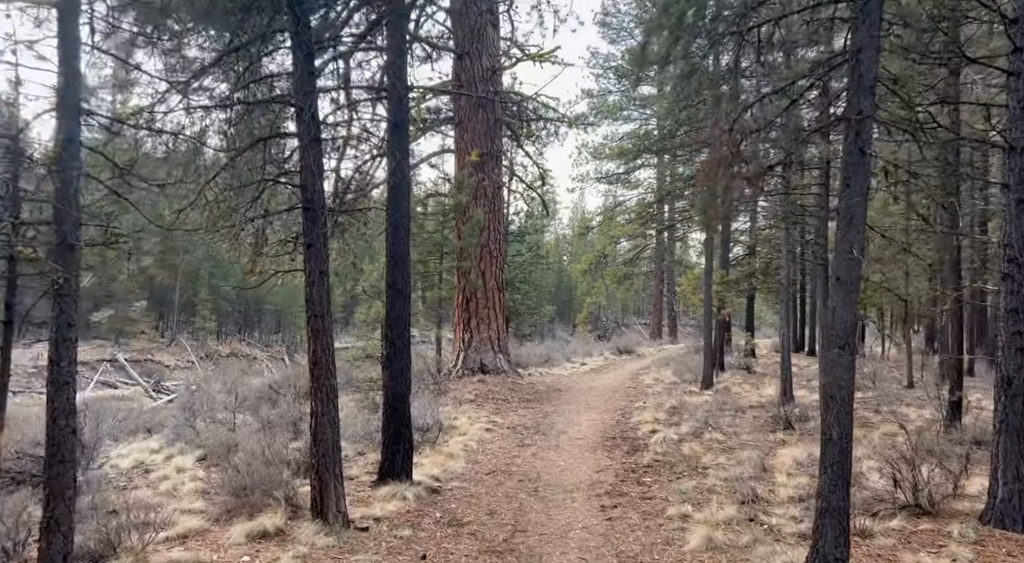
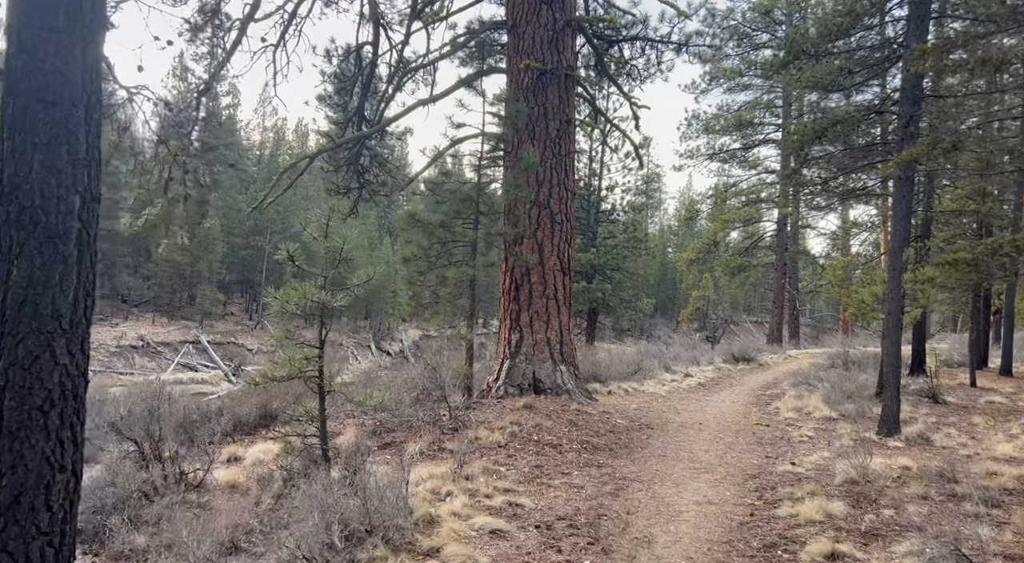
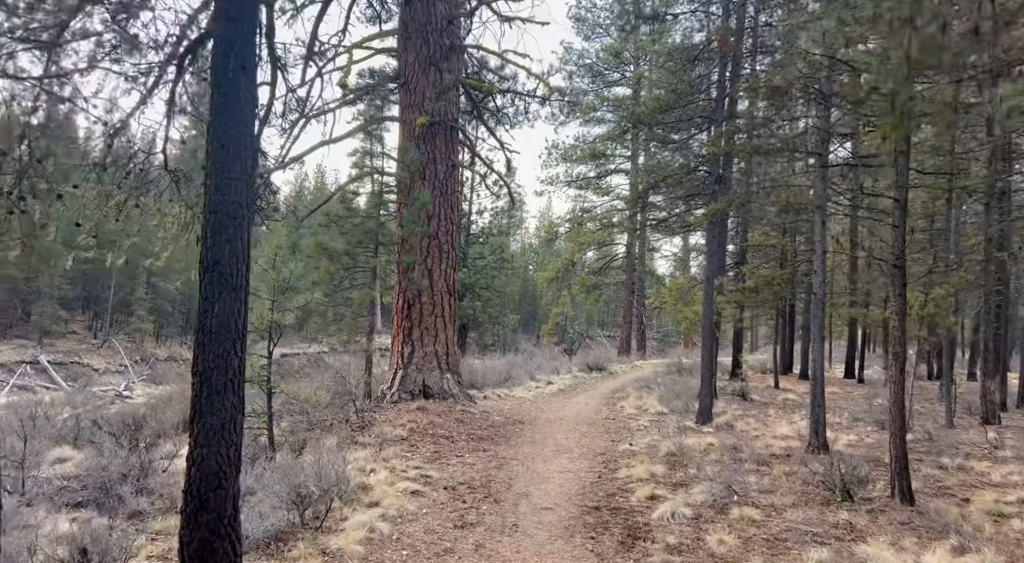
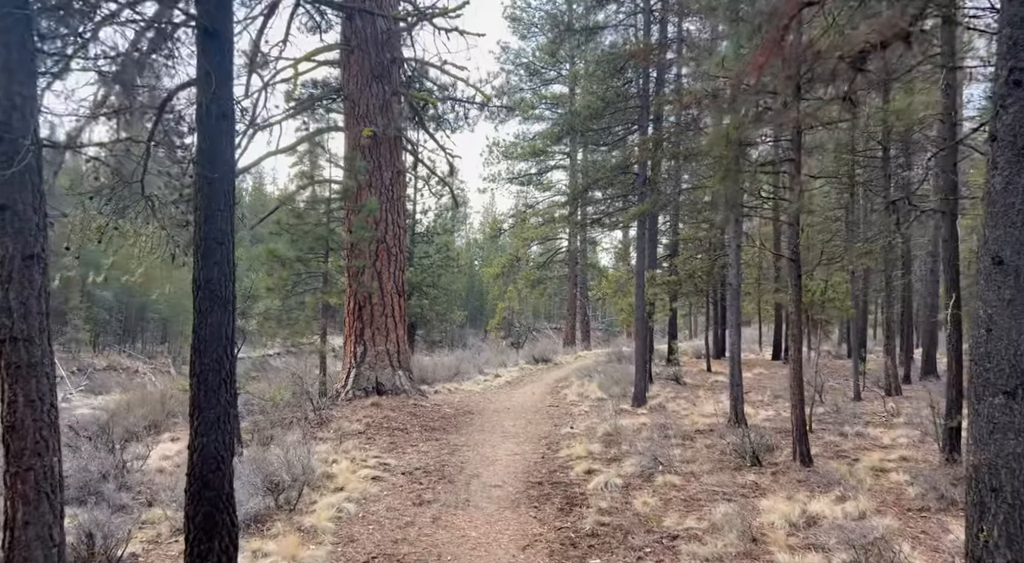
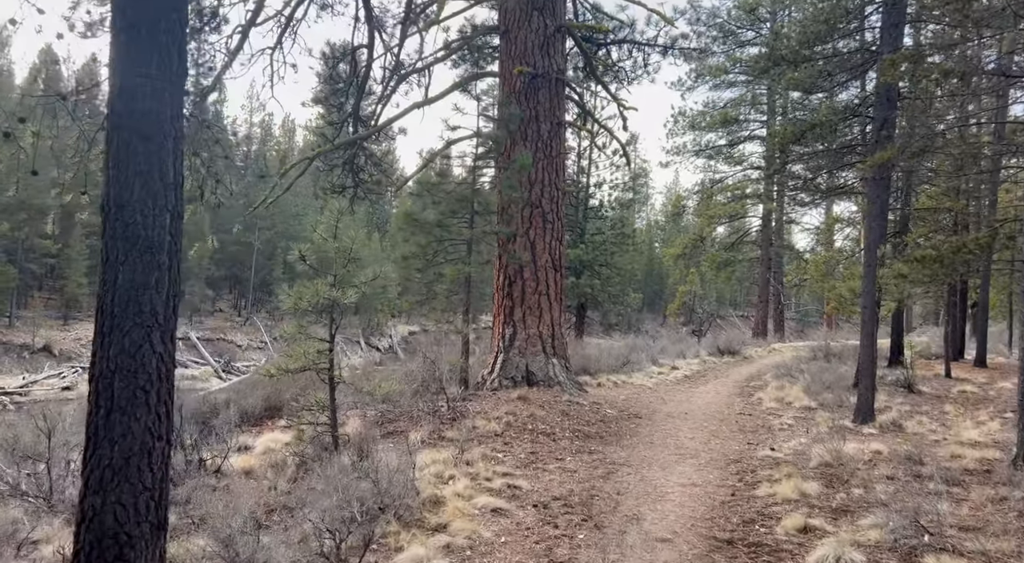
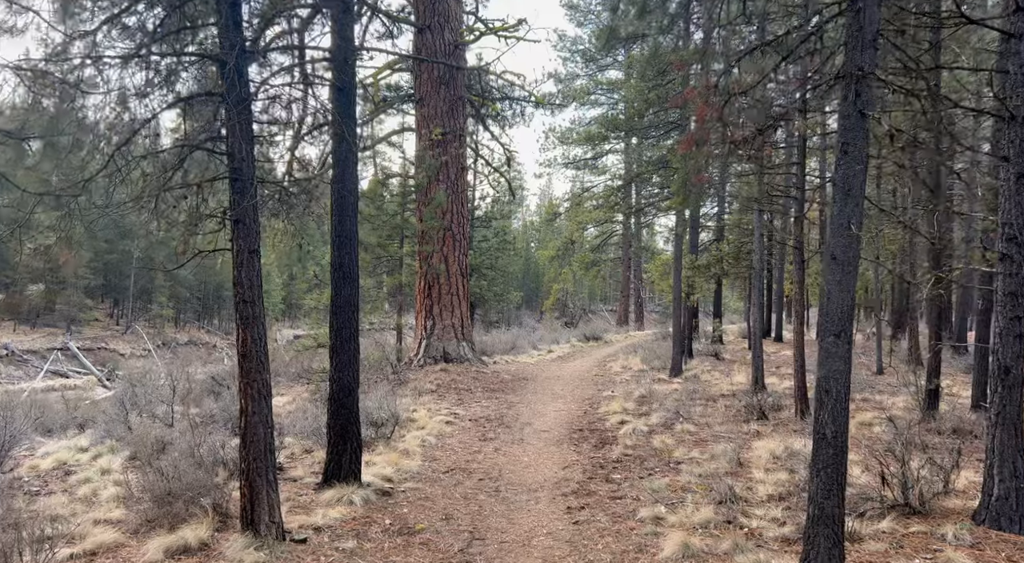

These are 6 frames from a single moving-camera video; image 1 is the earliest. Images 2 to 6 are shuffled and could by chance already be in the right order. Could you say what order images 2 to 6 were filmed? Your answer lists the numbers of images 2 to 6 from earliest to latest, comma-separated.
6, 4, 3, 5, 2
